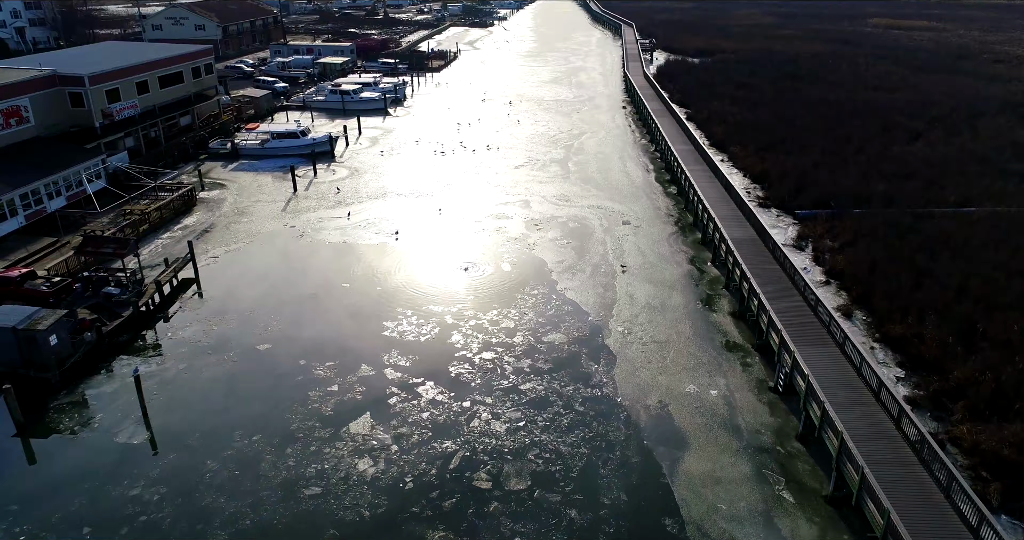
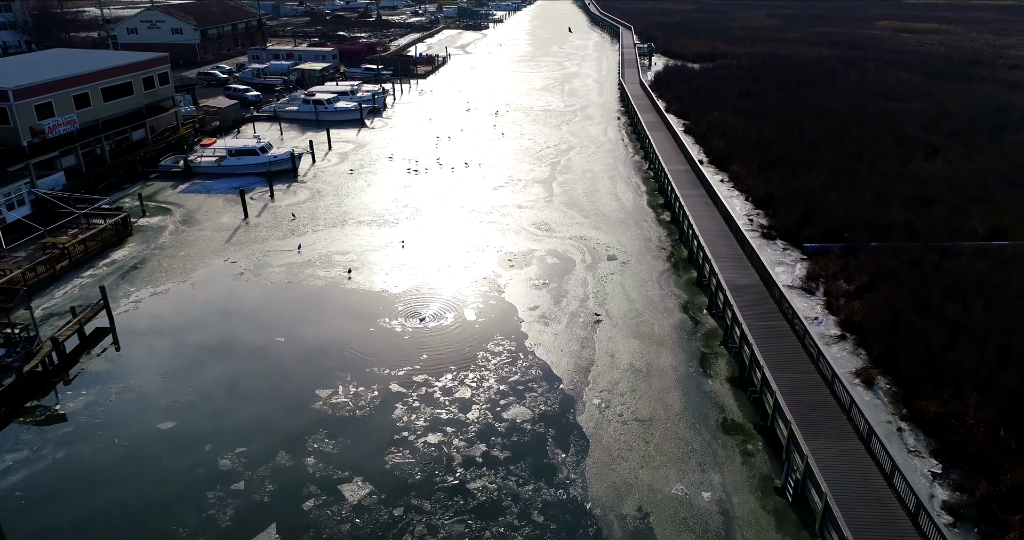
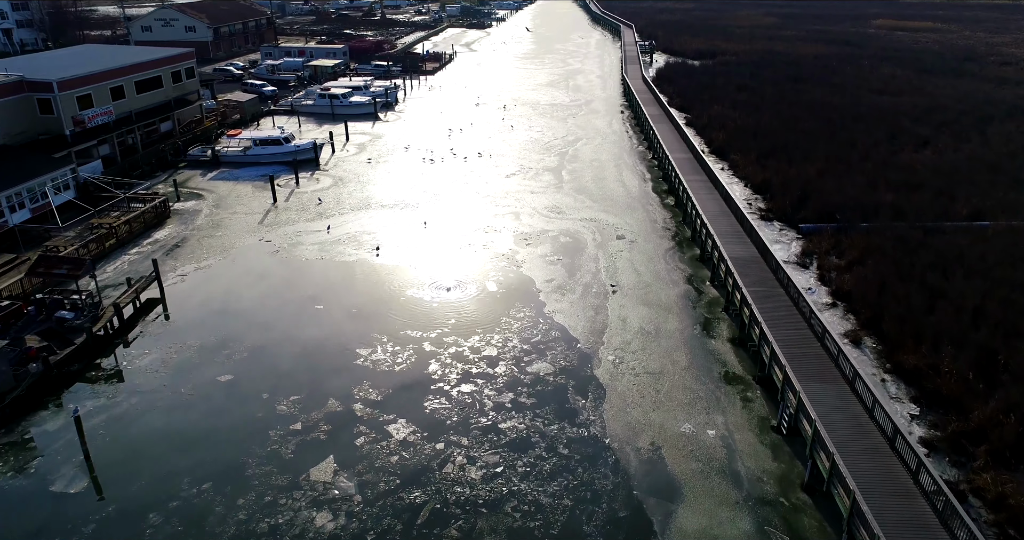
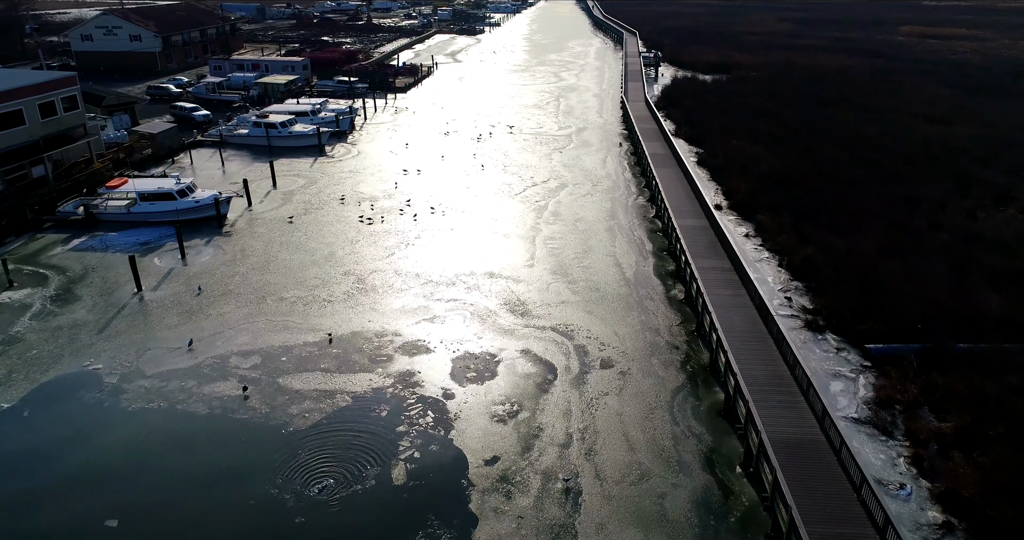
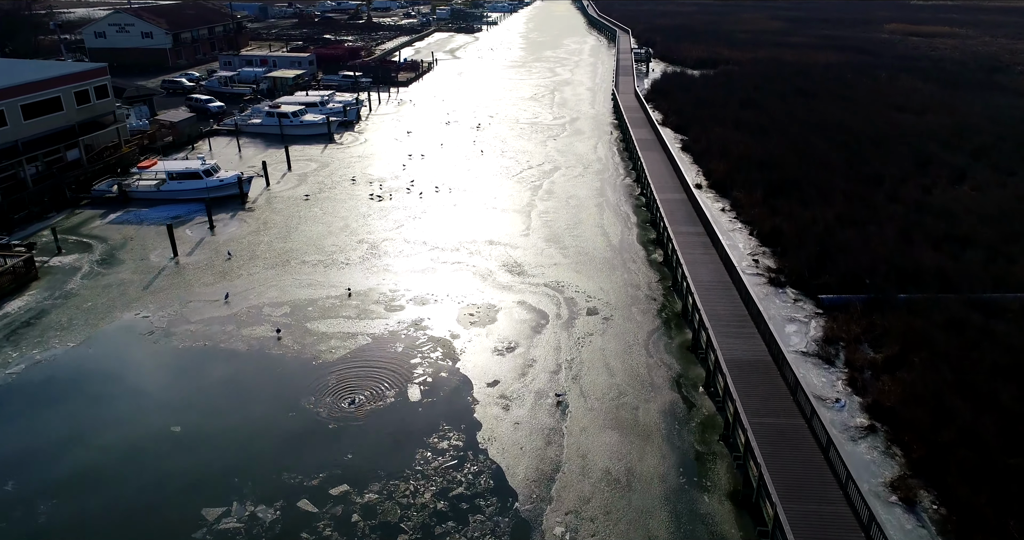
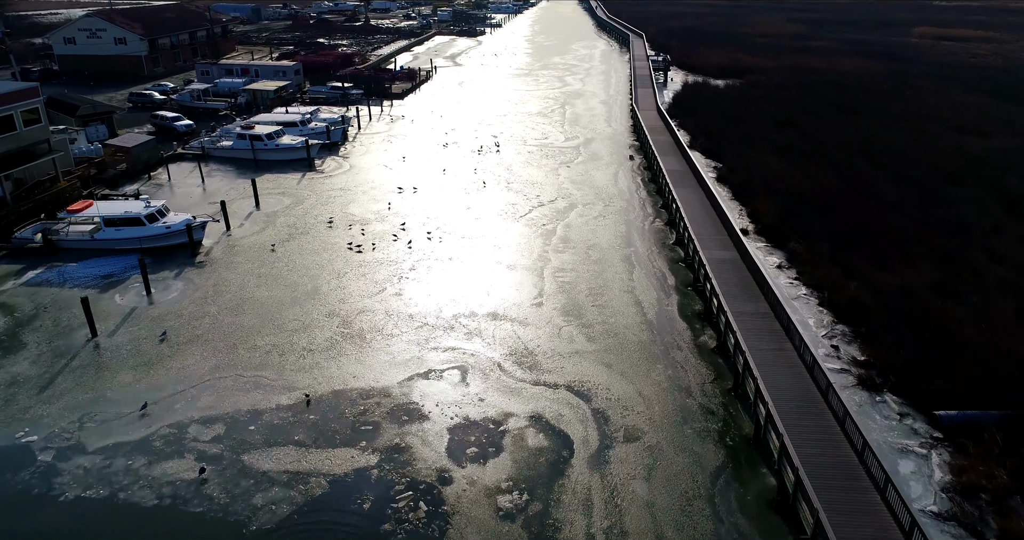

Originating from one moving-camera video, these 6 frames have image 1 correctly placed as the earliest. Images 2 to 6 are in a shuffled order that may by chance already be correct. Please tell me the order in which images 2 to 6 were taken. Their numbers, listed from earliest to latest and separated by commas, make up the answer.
3, 2, 5, 4, 6
